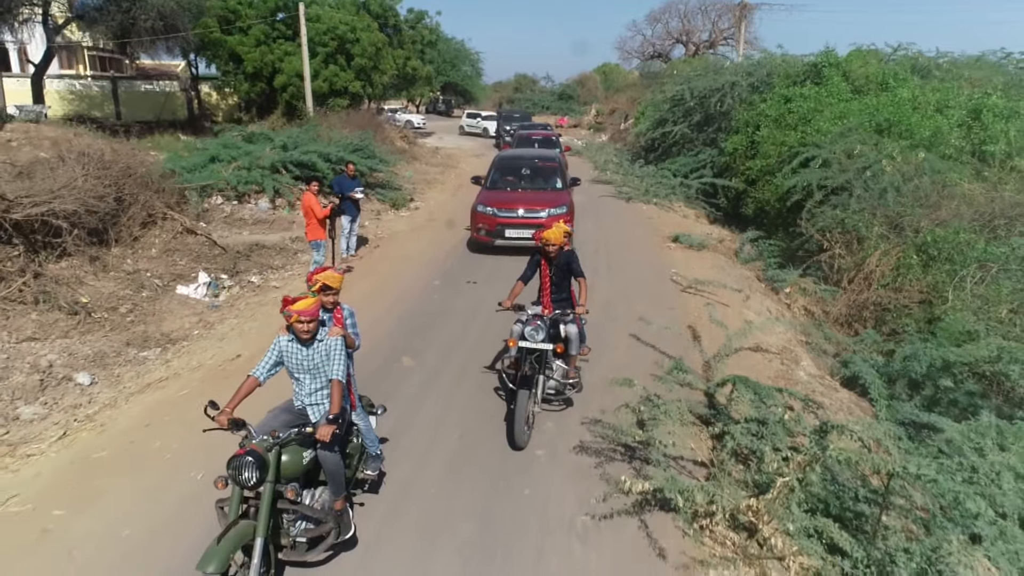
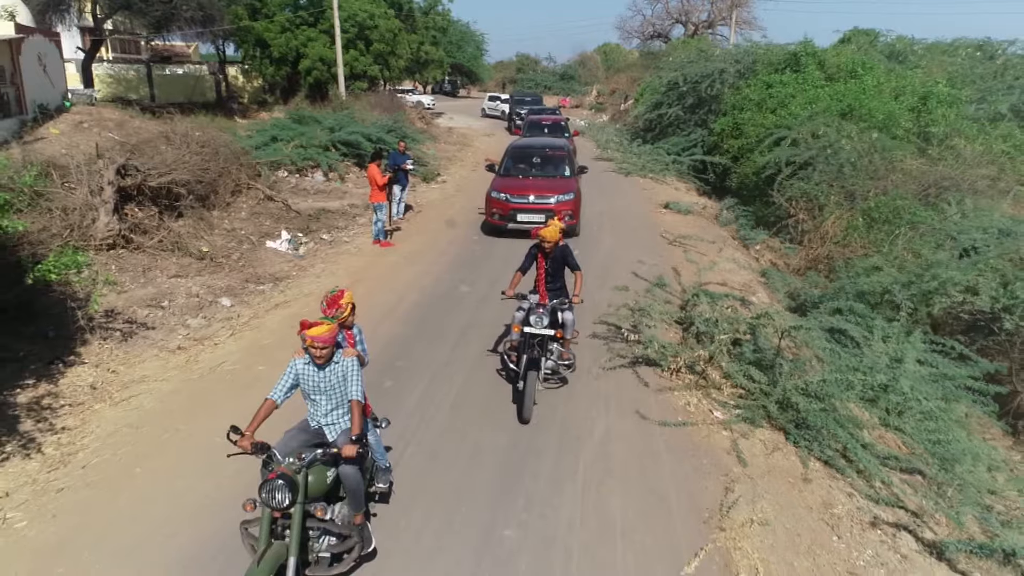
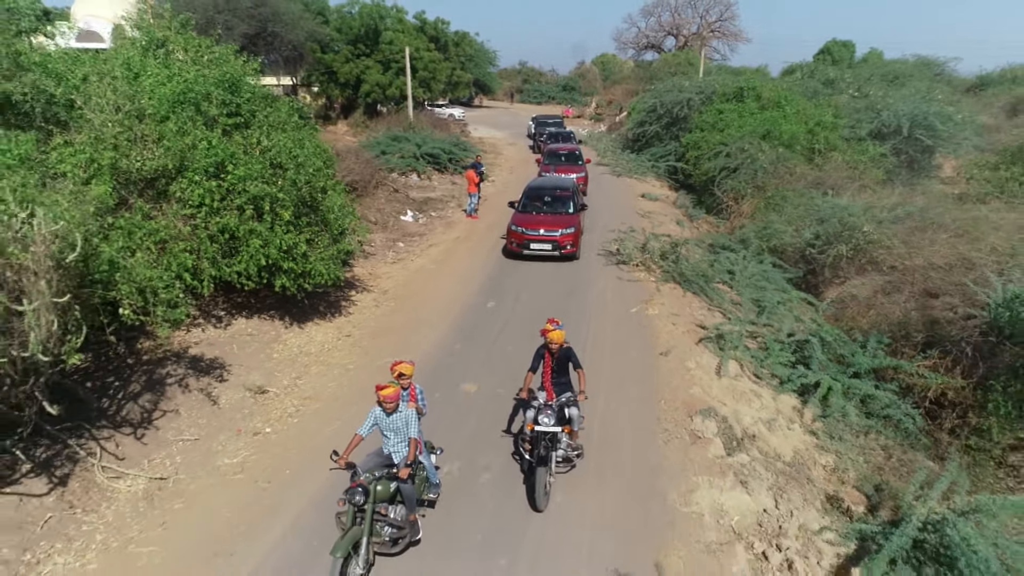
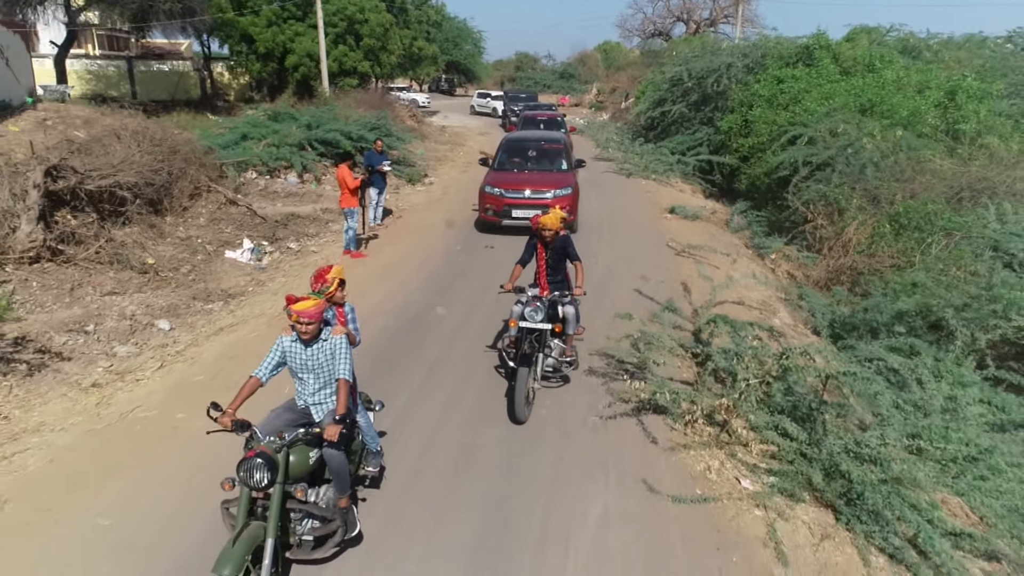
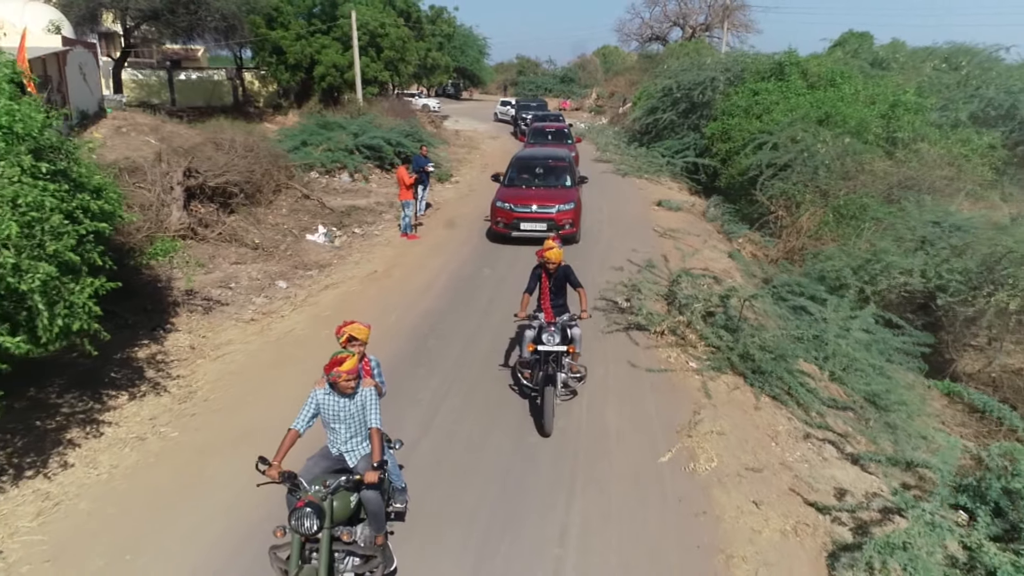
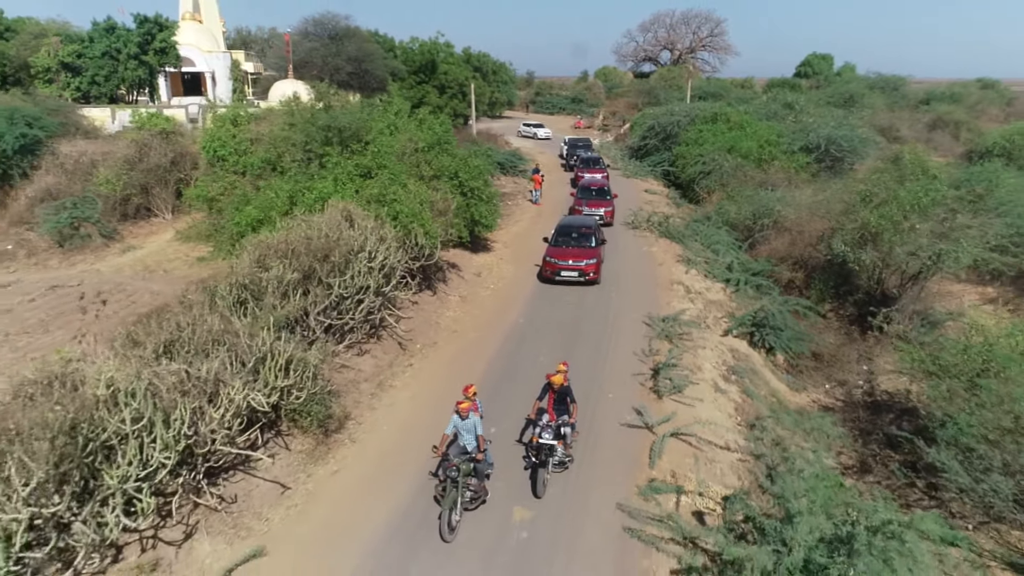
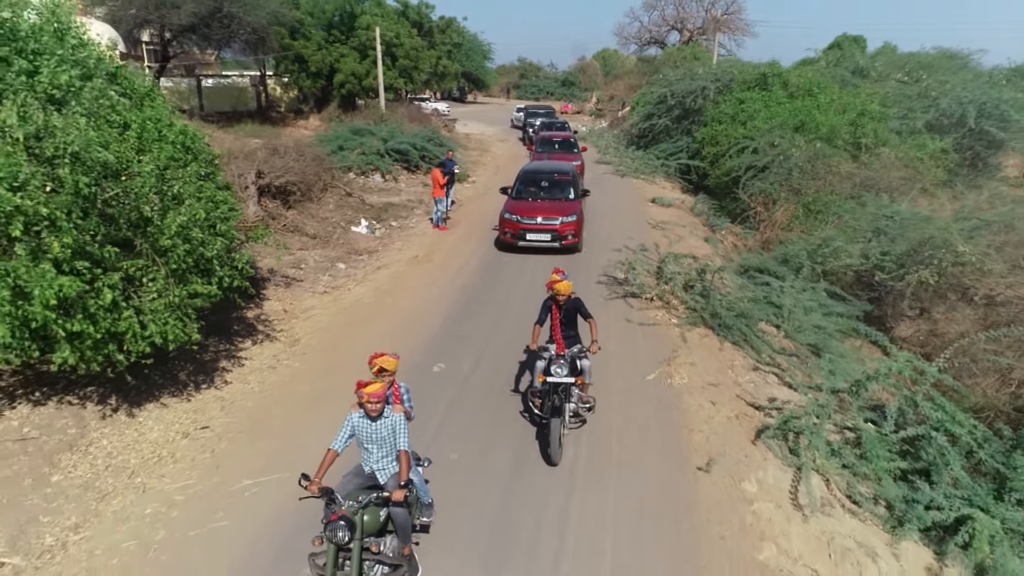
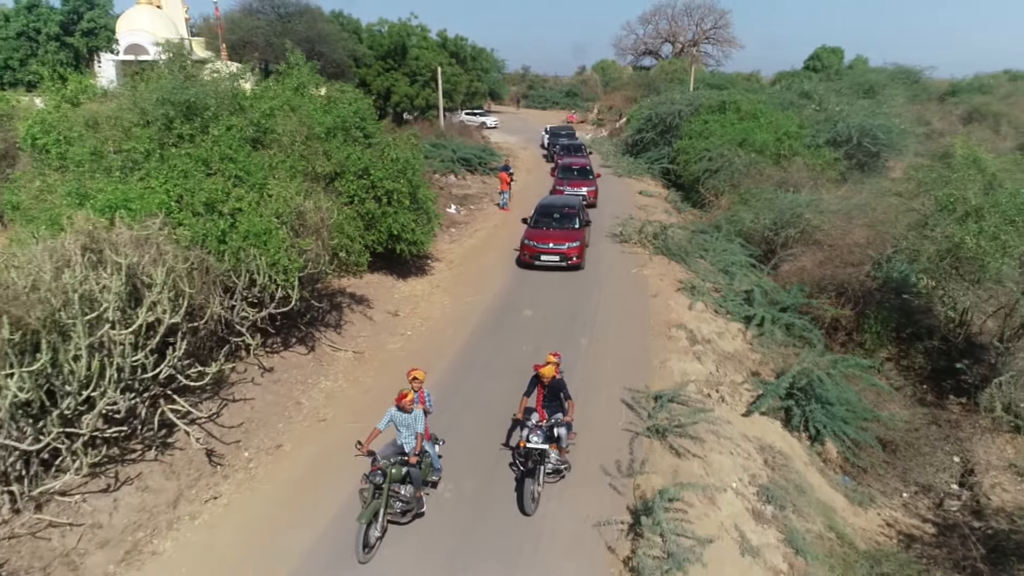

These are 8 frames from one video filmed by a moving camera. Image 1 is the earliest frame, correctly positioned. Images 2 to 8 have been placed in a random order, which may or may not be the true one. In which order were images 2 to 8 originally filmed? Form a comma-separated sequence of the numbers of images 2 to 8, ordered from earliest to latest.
4, 2, 5, 7, 3, 8, 6
